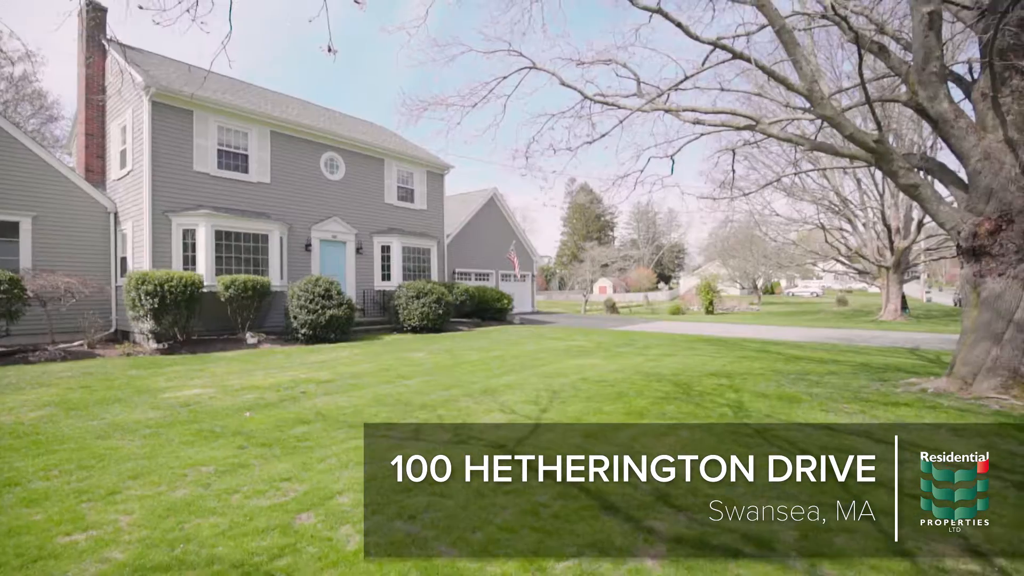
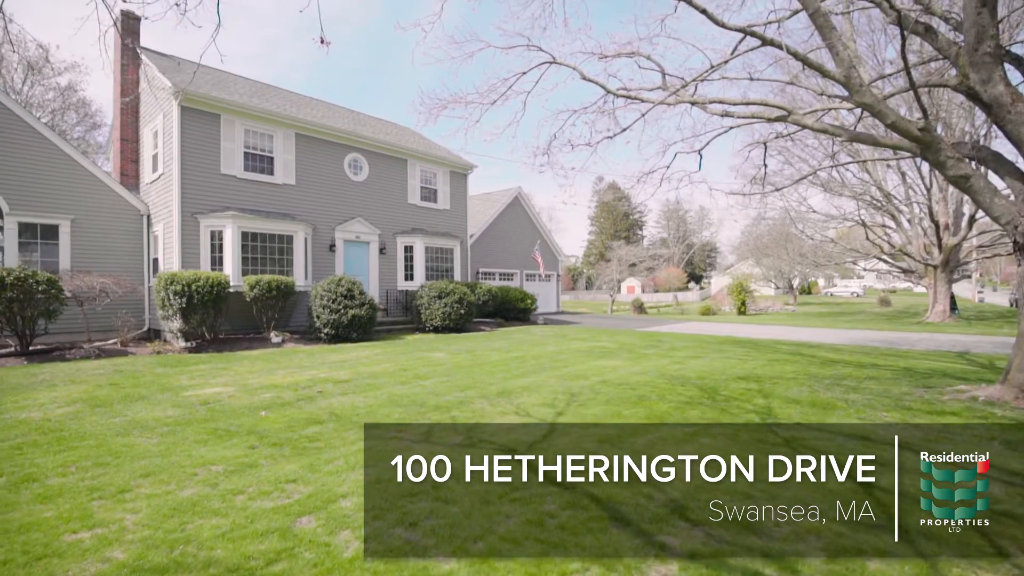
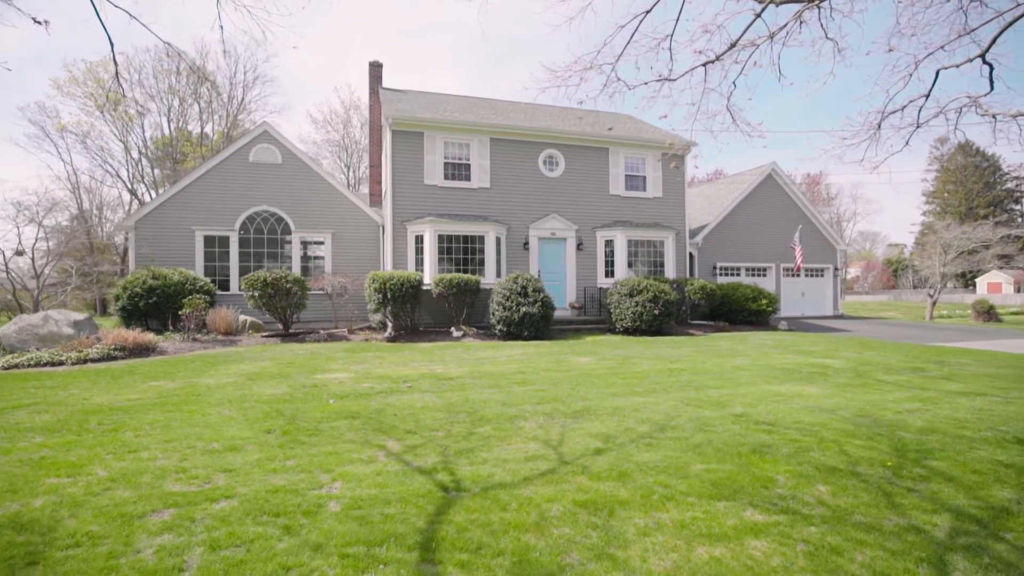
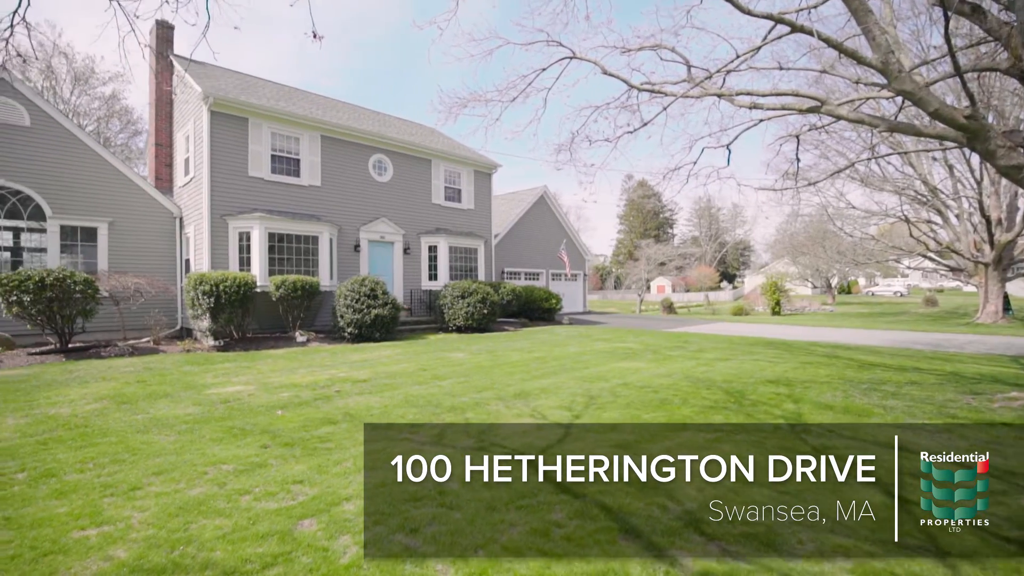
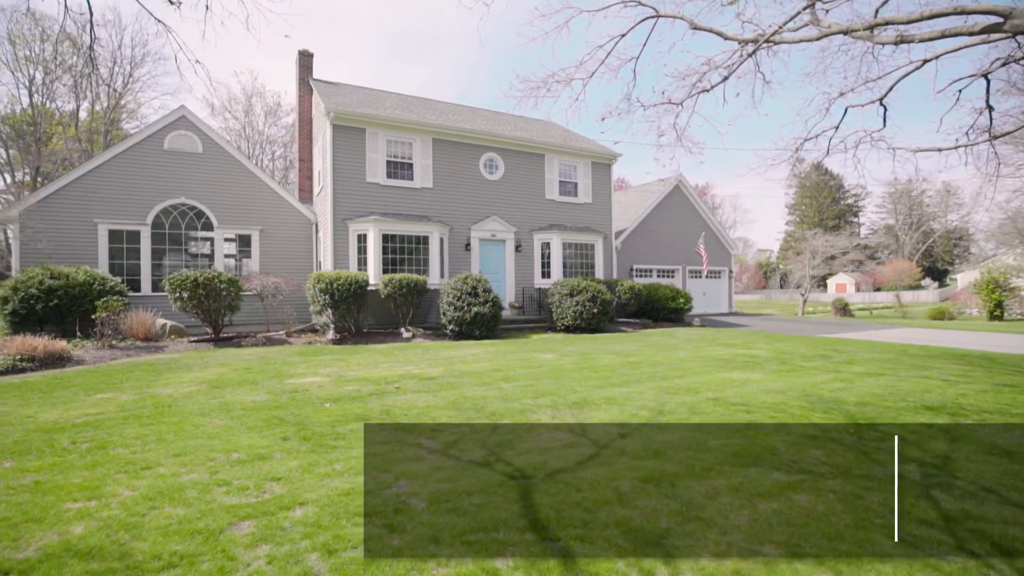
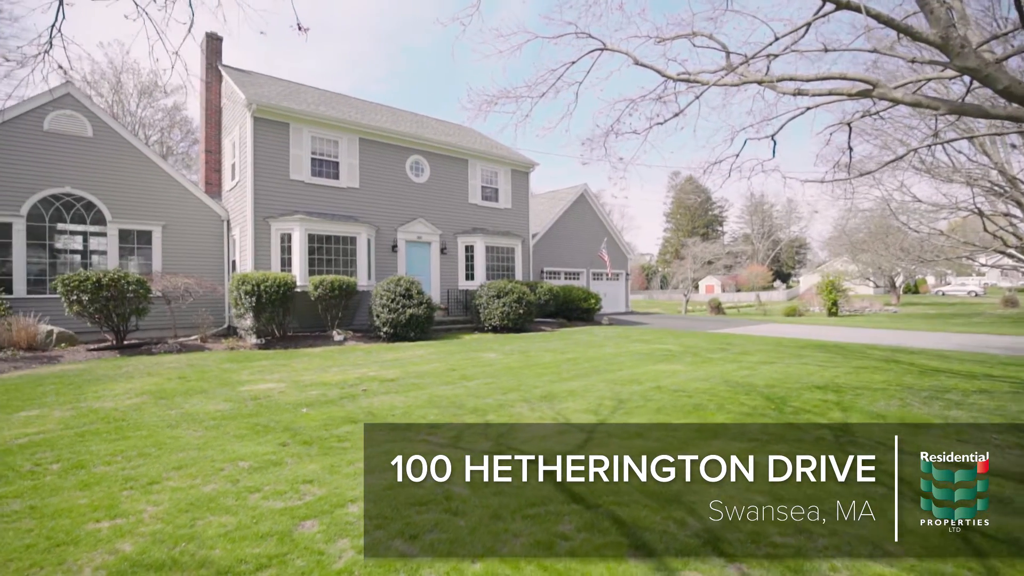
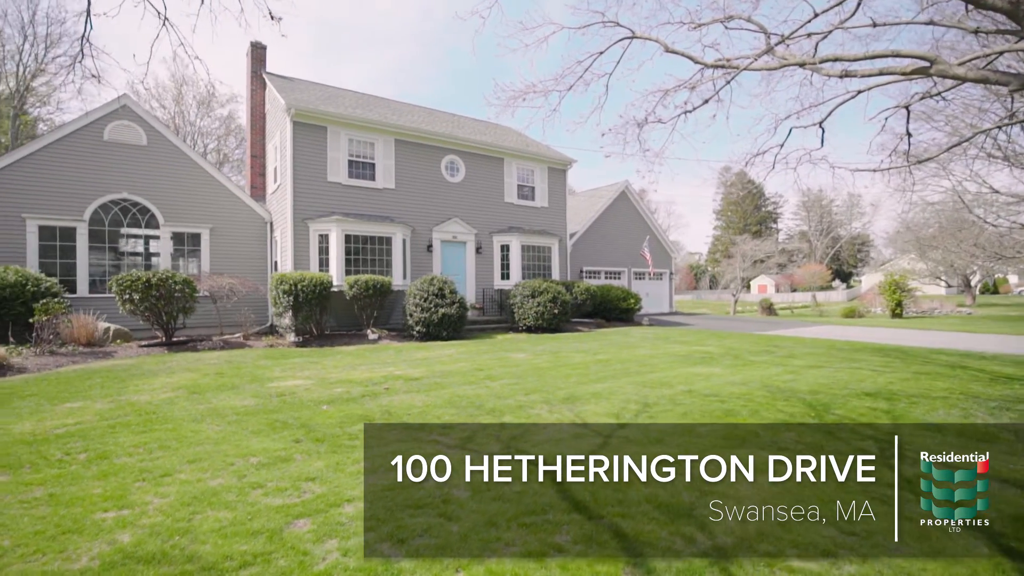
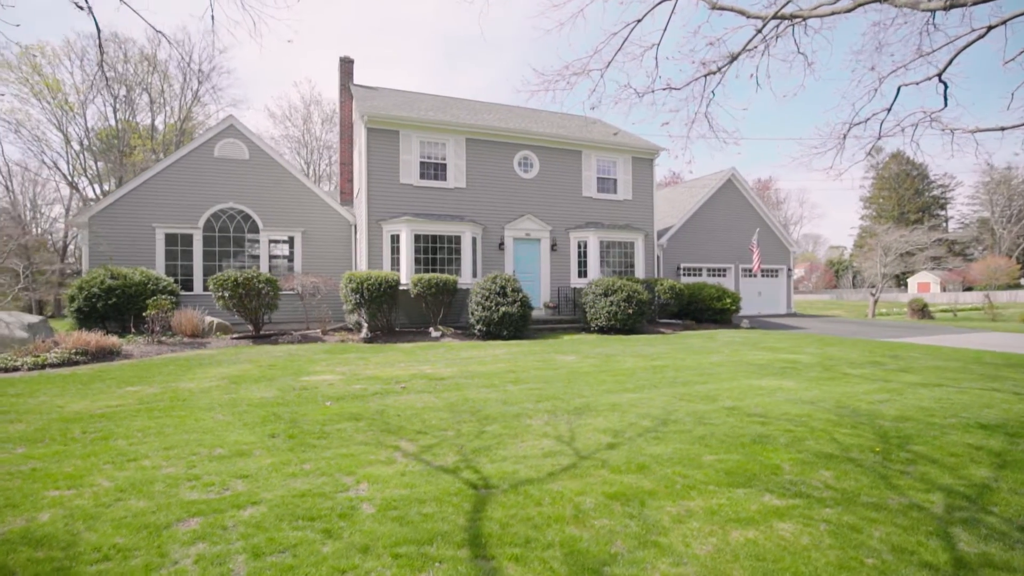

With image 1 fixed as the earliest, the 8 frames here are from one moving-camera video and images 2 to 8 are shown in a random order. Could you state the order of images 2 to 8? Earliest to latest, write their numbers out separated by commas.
2, 4, 6, 7, 5, 8, 3
